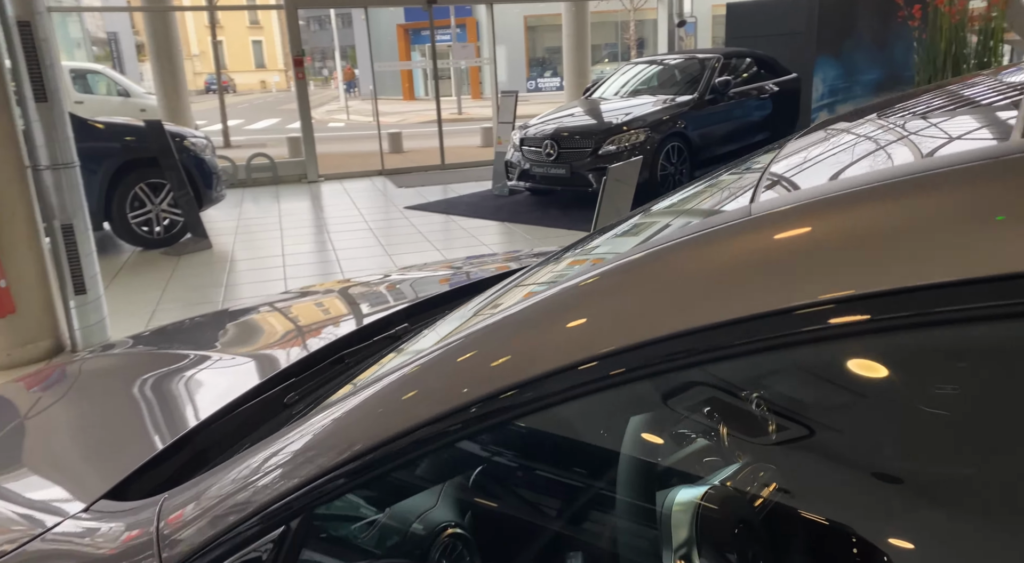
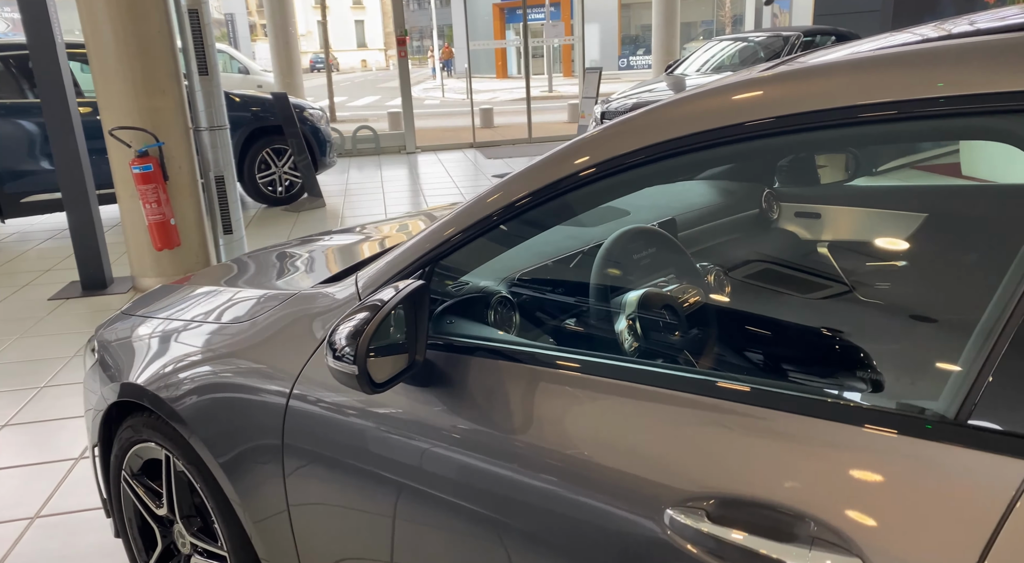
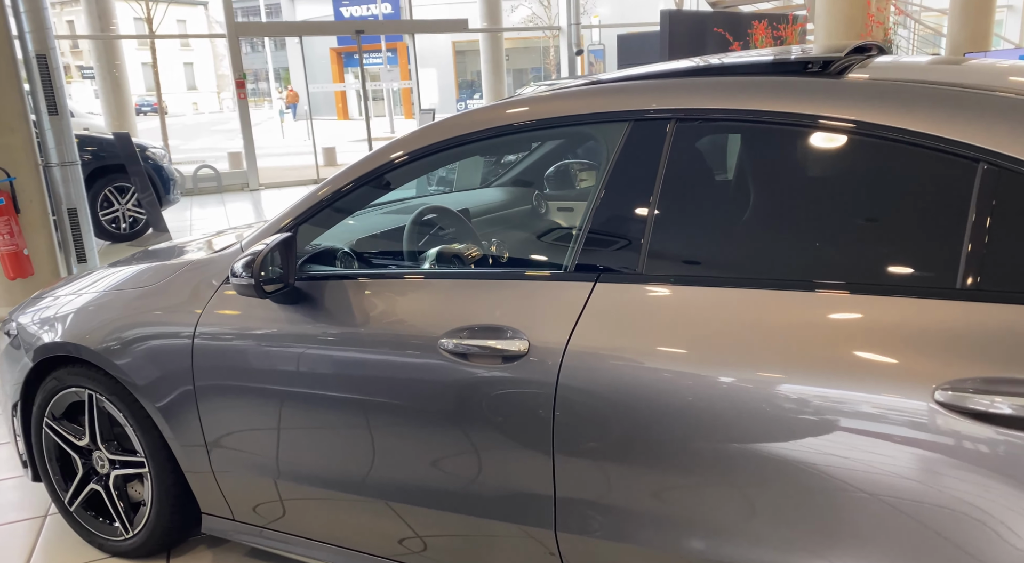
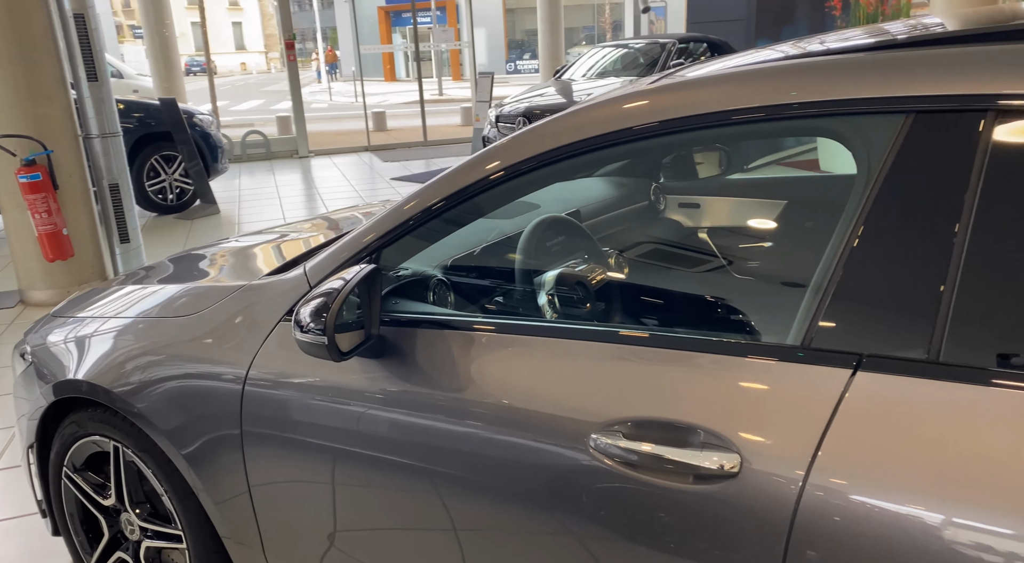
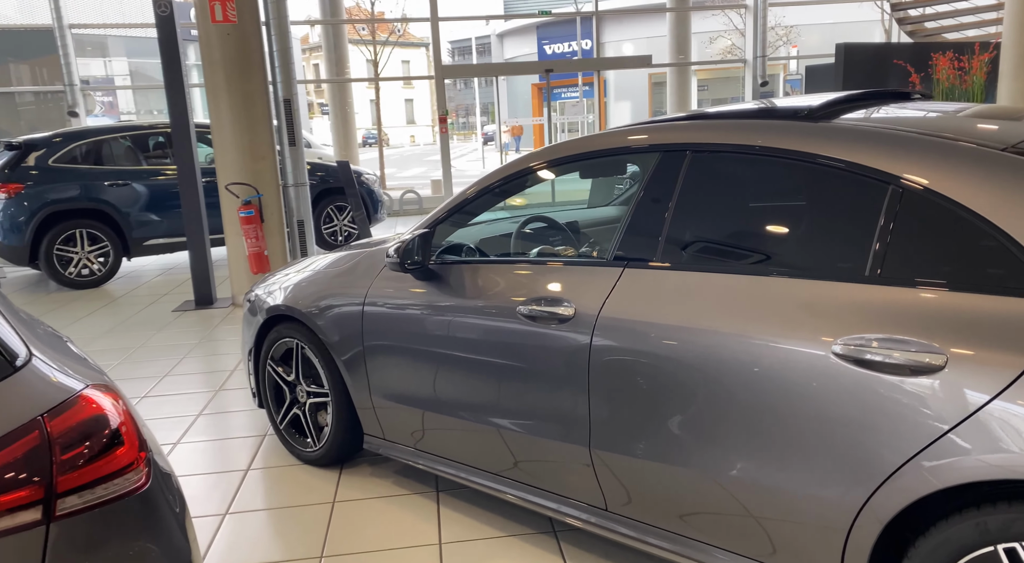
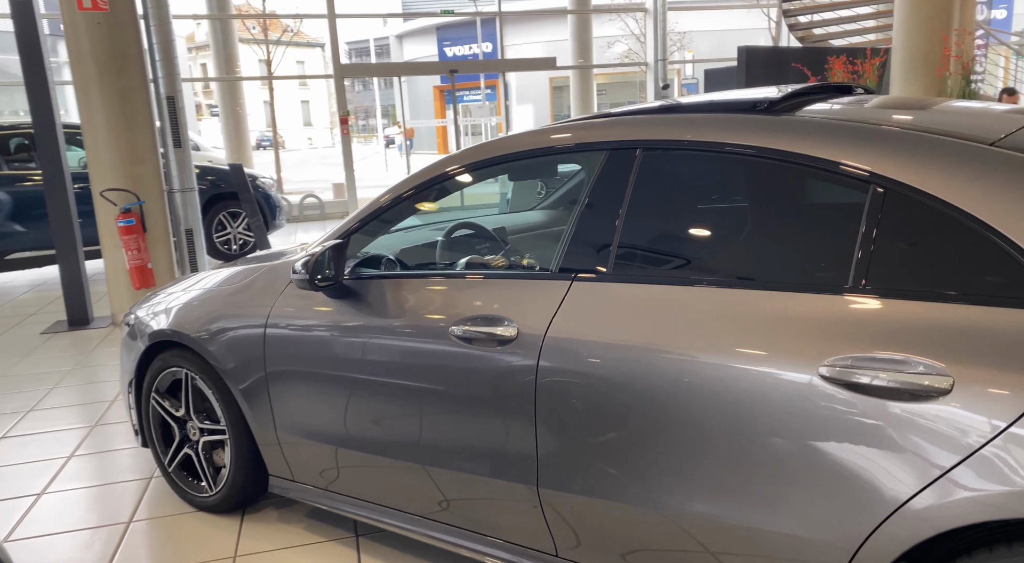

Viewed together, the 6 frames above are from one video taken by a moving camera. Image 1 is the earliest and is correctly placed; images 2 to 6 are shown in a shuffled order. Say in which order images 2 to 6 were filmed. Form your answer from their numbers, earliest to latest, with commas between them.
2, 4, 3, 6, 5
